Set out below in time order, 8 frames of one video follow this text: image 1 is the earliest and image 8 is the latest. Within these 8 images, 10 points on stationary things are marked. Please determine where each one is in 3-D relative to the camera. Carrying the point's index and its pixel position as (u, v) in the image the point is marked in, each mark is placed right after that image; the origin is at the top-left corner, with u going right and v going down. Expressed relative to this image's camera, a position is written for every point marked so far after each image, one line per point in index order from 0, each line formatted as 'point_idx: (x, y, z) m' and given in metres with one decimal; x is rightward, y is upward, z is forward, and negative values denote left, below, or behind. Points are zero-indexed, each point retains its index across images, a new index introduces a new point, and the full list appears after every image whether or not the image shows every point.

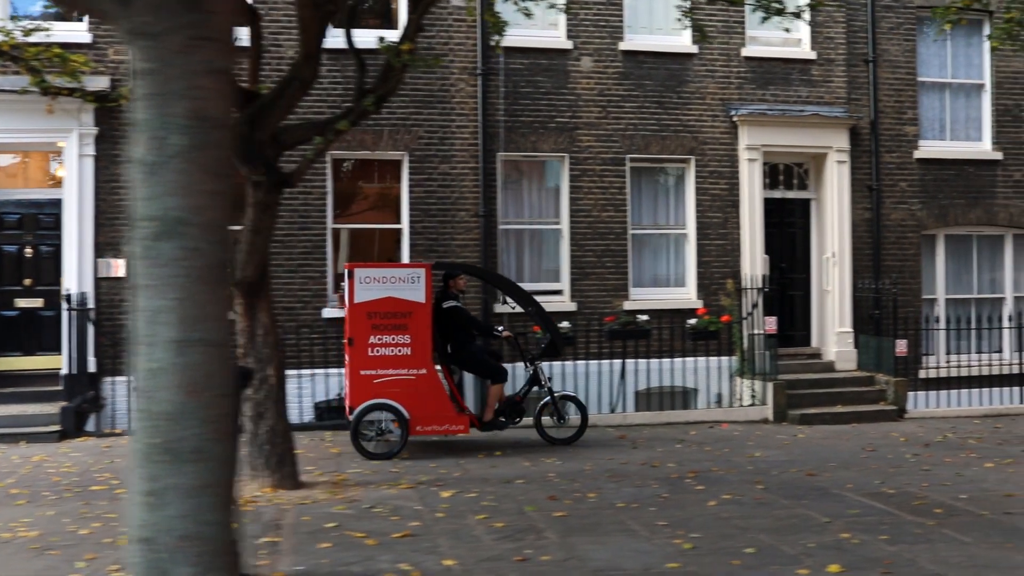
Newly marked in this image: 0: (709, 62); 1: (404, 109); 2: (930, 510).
0: (+2.5, +2.9, +13.3) m
1: (-1.3, +2.1, +12.5) m
2: (+3.1, -1.6, +7.7) m
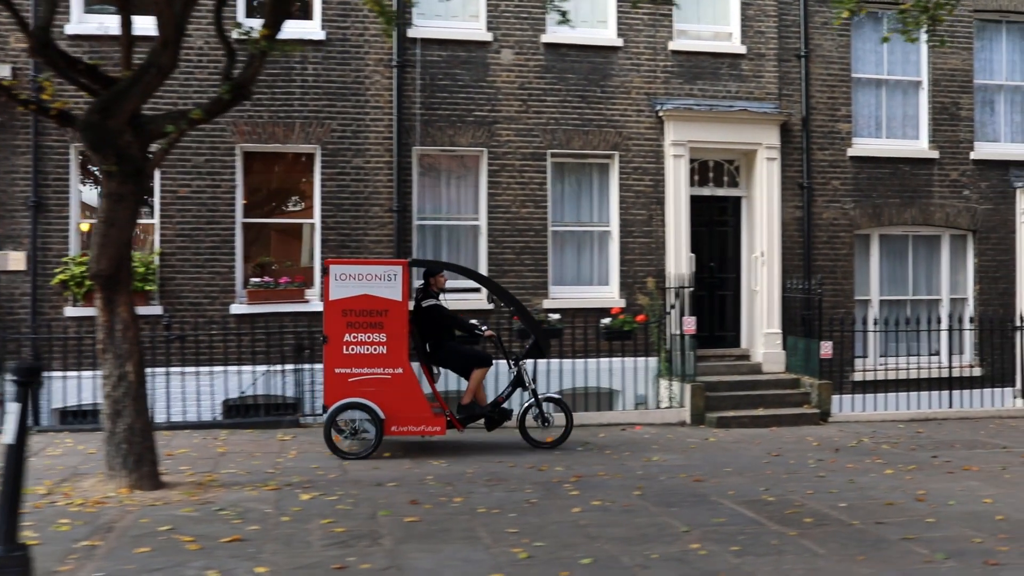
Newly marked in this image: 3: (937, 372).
0: (+1.5, +2.9, +13.0) m
1: (-2.3, +2.2, +12.2) m
2: (+2.0, -1.6, +7.4) m
3: (+5.7, -1.1, +13.9) m
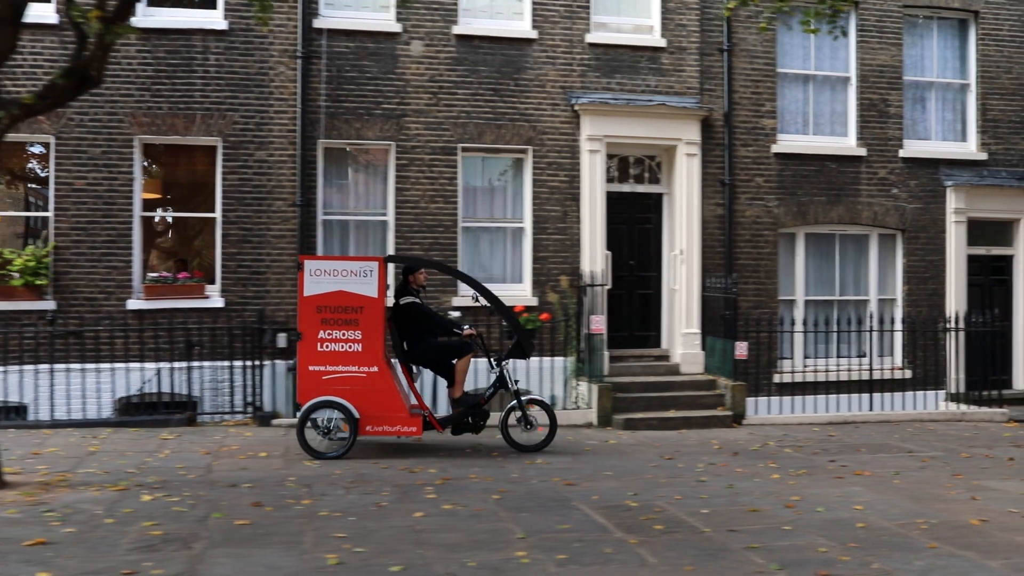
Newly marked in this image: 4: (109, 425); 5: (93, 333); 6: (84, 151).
0: (+0.5, +2.9, +12.7) m
1: (-3.3, +2.2, +11.9) m
2: (+0.9, -1.6, +7.1) m
3: (+4.6, -1.1, +13.6) m
4: (-4.1, -1.4, +10.8) m
5: (-4.6, -0.5, +11.5) m
6: (-4.7, +1.5, +11.6) m
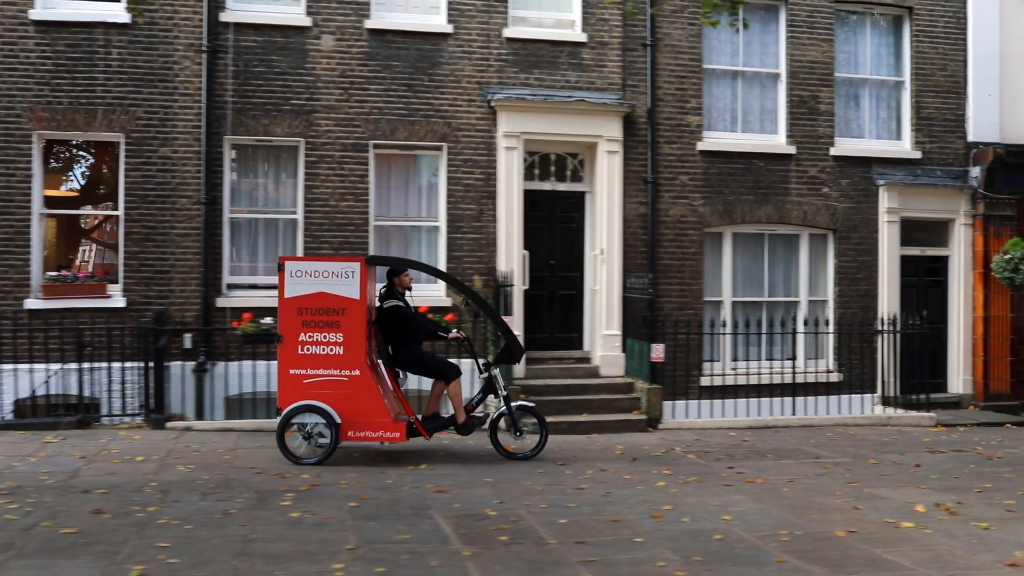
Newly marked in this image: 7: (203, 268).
0: (-0.5, +2.9, +12.4) m
1: (-4.3, +2.2, +11.6) m
2: (-0.1, -1.6, +6.8) m
3: (+3.6, -1.1, +13.3) m
4: (-5.2, -1.4, +10.5) m
5: (-5.6, -0.5, +11.2) m
6: (-5.8, +1.5, +11.4) m
7: (-3.4, +0.2, +11.7) m
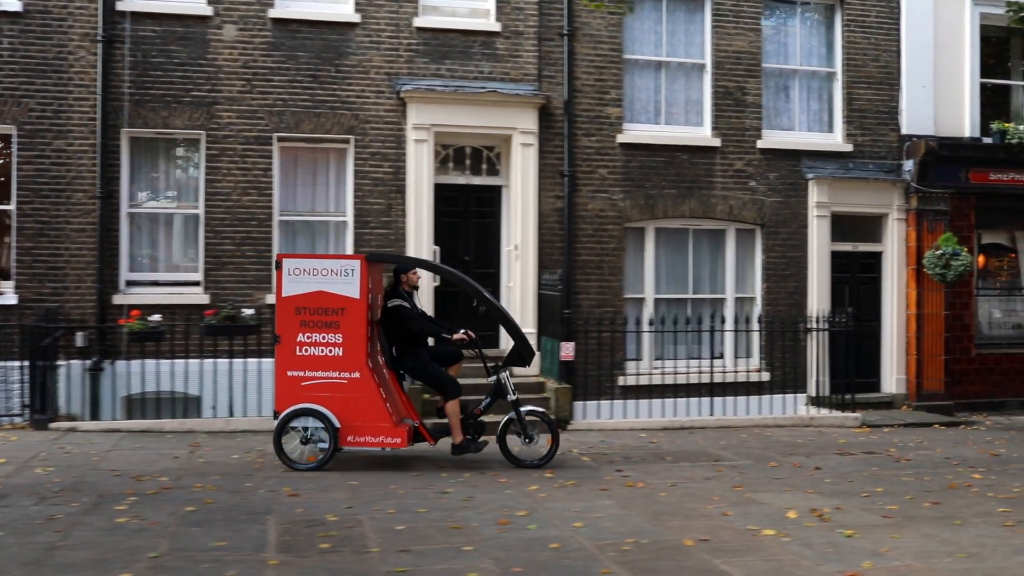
0: (-1.6, +2.9, +12.0) m
1: (-5.4, +2.3, +11.3) m
2: (-1.2, -1.6, +6.5) m
3: (+2.5, -1.1, +13.0) m
4: (-6.2, -1.4, +10.2) m
5: (-6.6, -0.4, +10.9) m
6: (-6.8, +1.6, +11.1) m
7: (-4.5, +0.3, +11.4) m
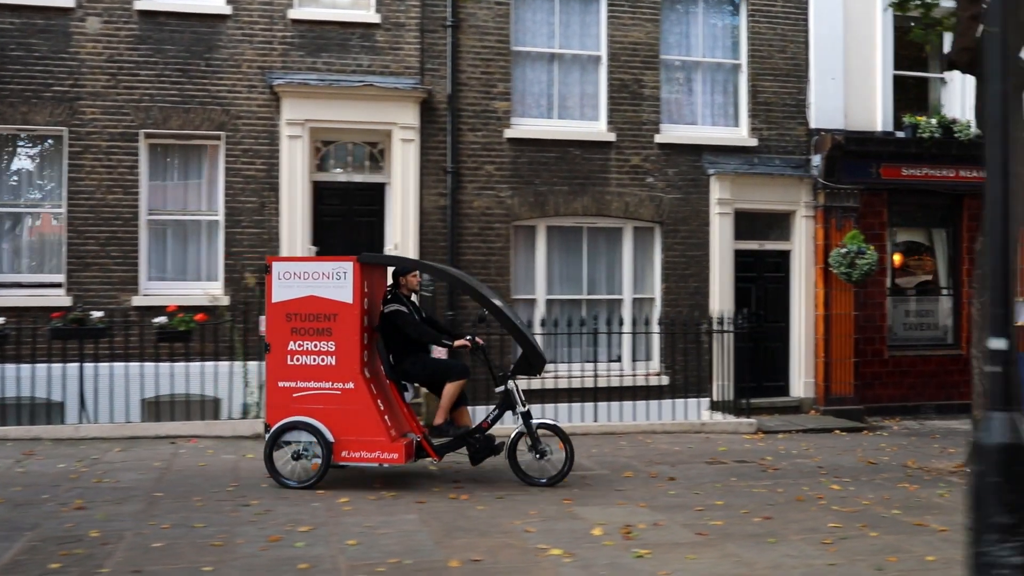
0: (-3.0, +2.9, +11.6) m
1: (-6.8, +2.2, +10.9) m
2: (-2.7, -1.6, +6.0) m
3: (+1.2, -1.1, +12.5) m
4: (-7.6, -1.4, +9.9) m
5: (-8.0, -0.5, +10.6) m
6: (-8.2, +1.5, +10.7) m
7: (-5.9, +0.2, +11.0) m
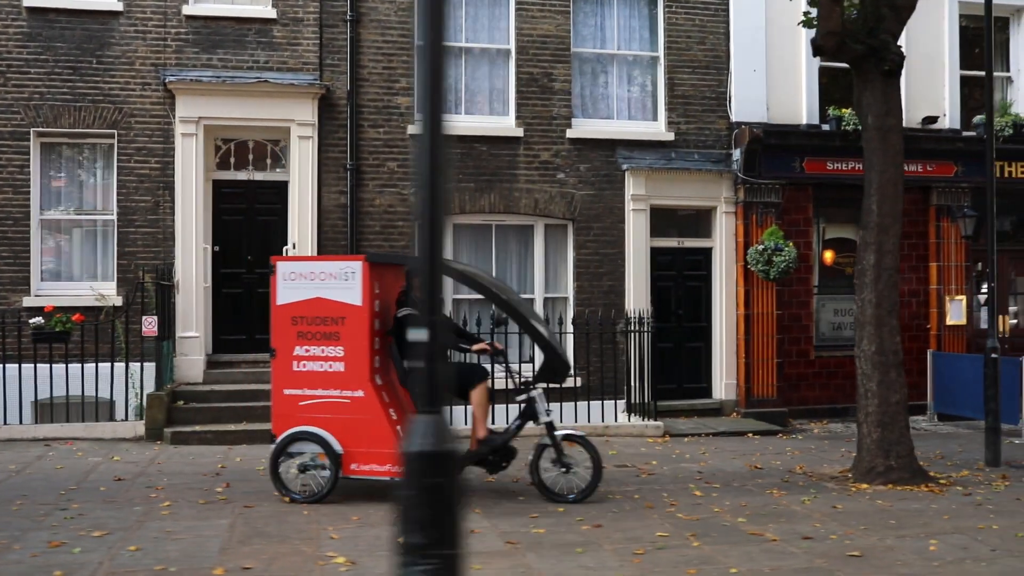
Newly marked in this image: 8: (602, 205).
0: (-4.1, +2.9, +11.5) m
1: (-7.9, +2.2, +10.9) m
2: (-4.0, -1.6, +5.9) m
3: (+0.1, -1.1, +12.1) m
4: (-8.8, -1.4, +9.9) m
5: (-9.2, -0.5, +10.6) m
6: (-9.3, +1.5, +10.8) m
7: (-7.0, +0.2, +10.9) m
8: (+1.1, +1.0, +12.4) m
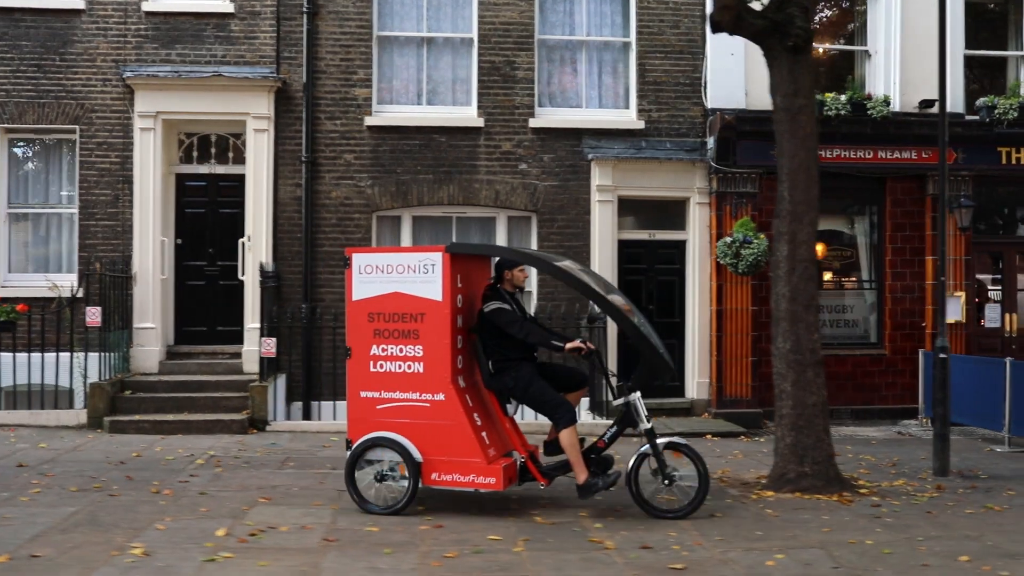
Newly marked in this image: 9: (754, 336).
0: (-4.6, +3.0, +11.7) m
1: (-8.5, +2.3, +11.7) m
2: (-5.2, -1.5, +6.1) m
3: (-0.4, -1.0, +11.9) m
4: (-9.5, -1.3, +10.7) m
5: (-9.8, -0.4, +11.5) m
6: (-9.9, +1.6, +11.7) m
7: (-7.5, +0.3, +11.6) m
8: (+0.6, +1.0, +12.0) m
9: (+2.8, -0.5, +11.9) m
